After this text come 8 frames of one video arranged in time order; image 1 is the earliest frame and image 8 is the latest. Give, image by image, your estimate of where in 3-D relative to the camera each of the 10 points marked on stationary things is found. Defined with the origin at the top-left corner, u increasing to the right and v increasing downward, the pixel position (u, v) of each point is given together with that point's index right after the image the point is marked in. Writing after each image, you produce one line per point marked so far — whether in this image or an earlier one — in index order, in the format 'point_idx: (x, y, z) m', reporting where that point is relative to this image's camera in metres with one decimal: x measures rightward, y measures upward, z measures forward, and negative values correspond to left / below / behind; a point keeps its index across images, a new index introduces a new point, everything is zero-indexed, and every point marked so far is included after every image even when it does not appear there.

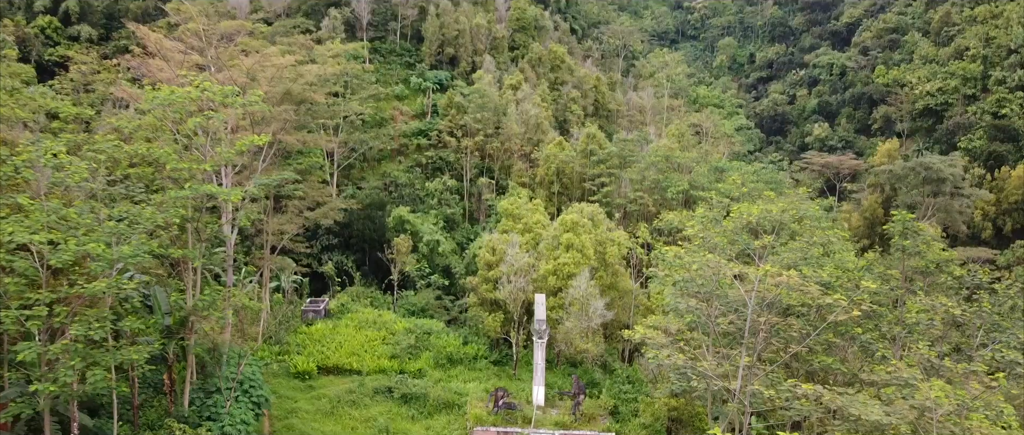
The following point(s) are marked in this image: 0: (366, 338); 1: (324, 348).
0: (-3.2, -2.7, +16.9) m
1: (-4.0, -2.8, +16.3) m
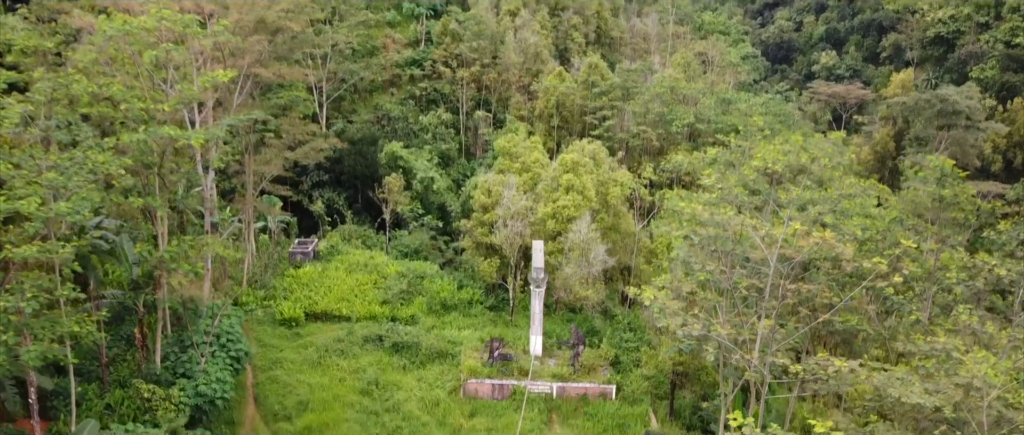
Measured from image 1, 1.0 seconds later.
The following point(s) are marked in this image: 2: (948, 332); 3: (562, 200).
0: (-3.3, -1.4, +16.2) m
1: (-4.1, -1.5, +15.6) m
2: (+4.2, -1.1, +7.4) m
3: (+0.9, +0.3, +14.4) m
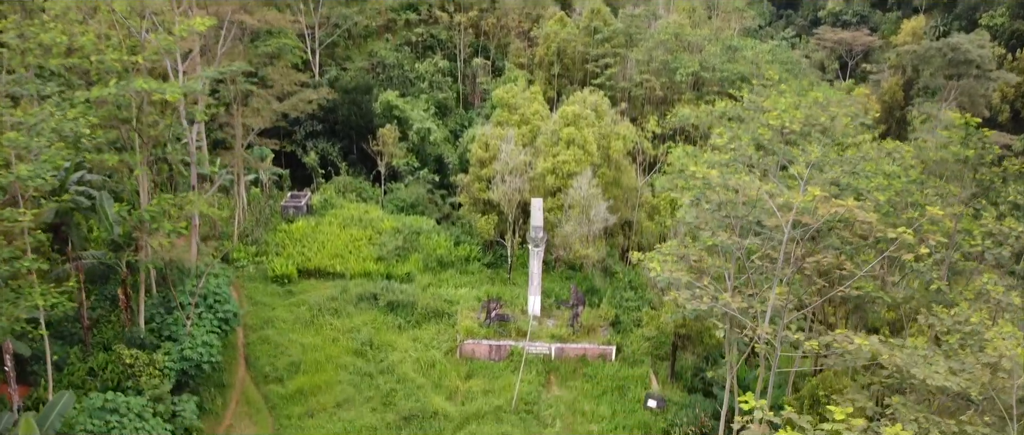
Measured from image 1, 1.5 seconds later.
0: (-3.3, -0.4, +15.8) m
1: (-4.1, -0.6, +15.2) m
2: (+4.2, -0.8, +6.9) m
3: (+0.9, +1.1, +13.9) m
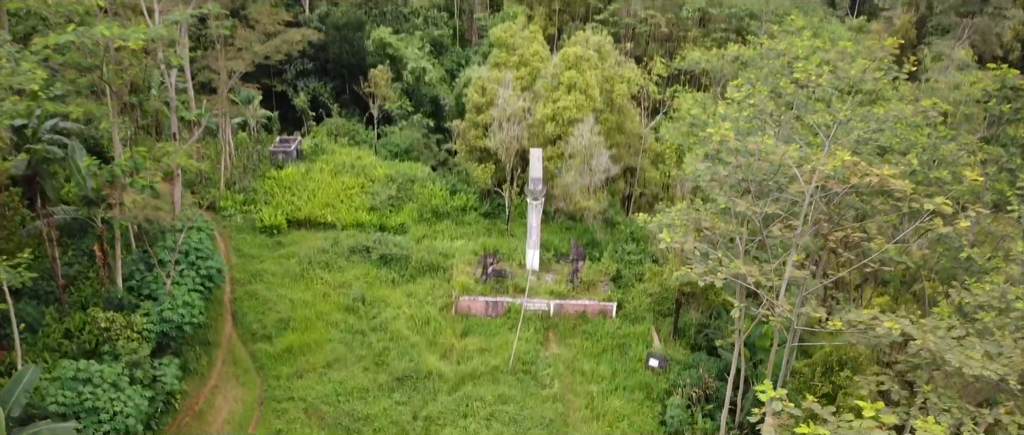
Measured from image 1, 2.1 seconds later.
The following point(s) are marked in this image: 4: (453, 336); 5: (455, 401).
0: (-3.3, +0.7, +15.2) m
1: (-4.1, +0.4, +14.6) m
2: (+4.1, -0.5, +6.4) m
3: (+0.9, +2.0, +13.2) m
4: (-0.8, -1.7, +10.9) m
5: (-0.7, -2.3, +9.6) m
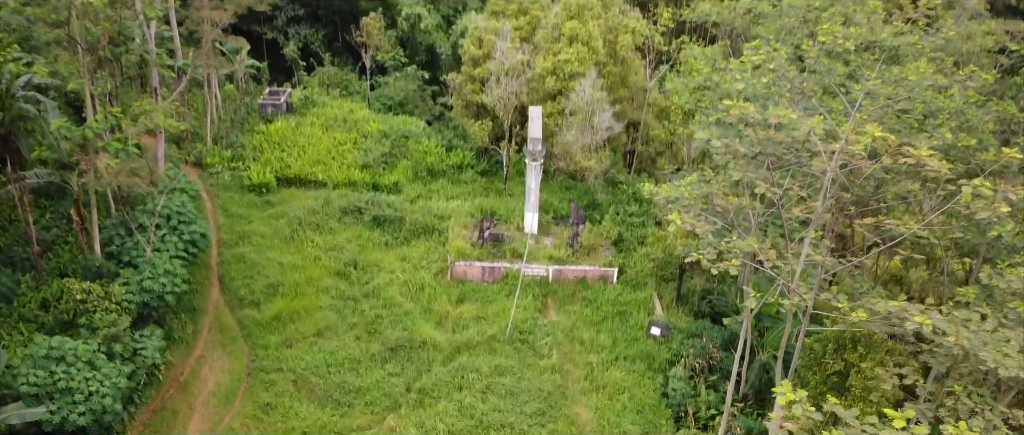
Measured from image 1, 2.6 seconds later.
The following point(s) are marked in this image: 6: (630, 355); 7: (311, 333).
0: (-3.4, +1.5, +14.6) m
1: (-4.2, +1.2, +14.1) m
2: (+4.1, -0.3, +6.0) m
3: (+0.9, +2.7, +12.5) m
4: (-0.9, -1.2, +10.5) m
5: (-0.8, -1.9, +9.2) m
6: (+1.5, -1.8, +9.9) m
7: (-2.6, -1.5, +9.9) m
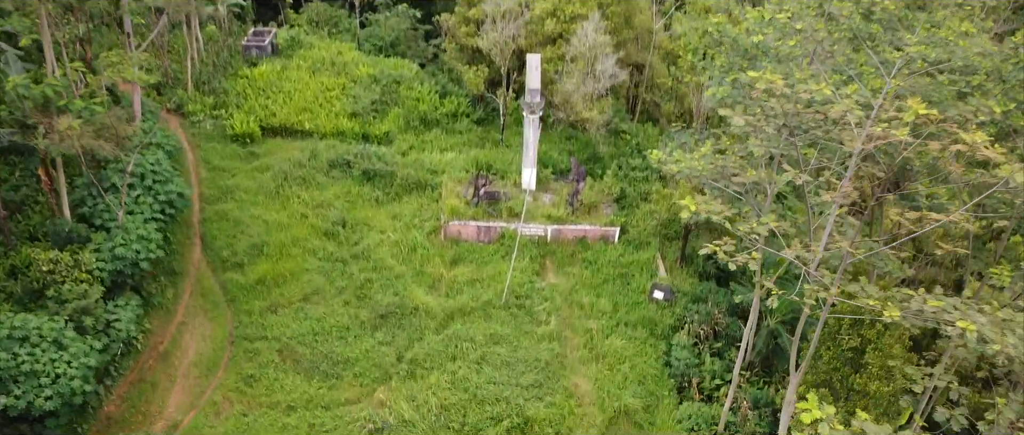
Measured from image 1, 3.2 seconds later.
0: (-3.4, +2.4, +13.9) m
1: (-4.2, +2.0, +13.3) m
2: (+4.1, -0.1, +5.4) m
3: (+0.8, +3.4, +11.7) m
4: (-0.9, -0.6, +10.0) m
5: (-0.8, -1.4, +8.8) m
6: (+1.5, -1.3, +9.4) m
7: (-2.6, -1.0, +9.4) m
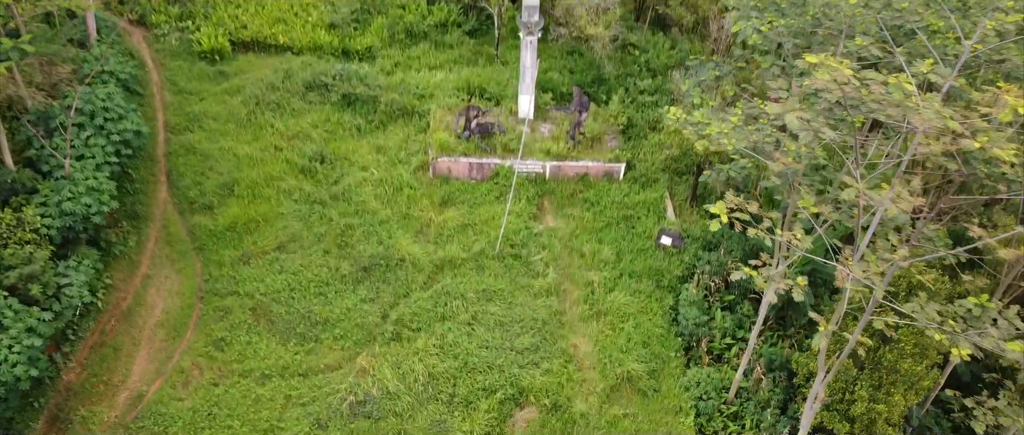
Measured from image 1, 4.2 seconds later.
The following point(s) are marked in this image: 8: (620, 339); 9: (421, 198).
0: (-3.5, +3.7, +12.5) m
1: (-4.3, +3.3, +12.0) m
2: (+4.0, -0.1, +4.5) m
3: (+0.7, +4.3, +10.2) m
4: (-1.0, +0.1, +9.1) m
5: (-0.9, -0.9, +8.1) m
6: (+1.4, -0.6, +8.7) m
7: (-2.7, -0.3, +8.6) m
8: (+1.1, -1.3, +7.9) m
9: (-1.1, +0.2, +9.2) m
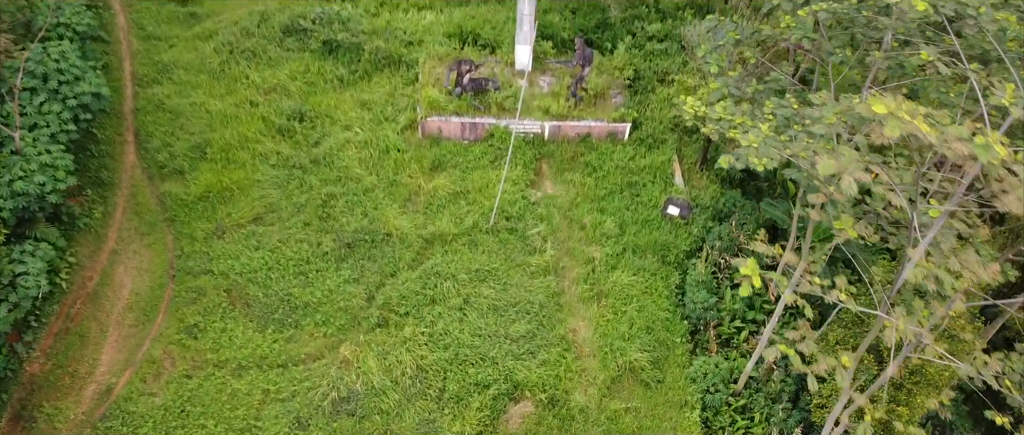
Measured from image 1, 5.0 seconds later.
0: (-3.5, +4.4, +11.4) m
1: (-4.3, +4.0, +10.9) m
2: (+3.9, -0.3, +3.9) m
3: (+0.7, +4.8, +9.0) m
4: (-1.0, +0.5, +8.4) m
5: (-0.9, -0.6, +7.5) m
6: (+1.4, -0.3, +8.1) m
7: (-2.7, 0.0, +8.0) m
8: (+1.1, -1.0, +7.4) m
9: (-1.1, +0.6, +8.5) m
